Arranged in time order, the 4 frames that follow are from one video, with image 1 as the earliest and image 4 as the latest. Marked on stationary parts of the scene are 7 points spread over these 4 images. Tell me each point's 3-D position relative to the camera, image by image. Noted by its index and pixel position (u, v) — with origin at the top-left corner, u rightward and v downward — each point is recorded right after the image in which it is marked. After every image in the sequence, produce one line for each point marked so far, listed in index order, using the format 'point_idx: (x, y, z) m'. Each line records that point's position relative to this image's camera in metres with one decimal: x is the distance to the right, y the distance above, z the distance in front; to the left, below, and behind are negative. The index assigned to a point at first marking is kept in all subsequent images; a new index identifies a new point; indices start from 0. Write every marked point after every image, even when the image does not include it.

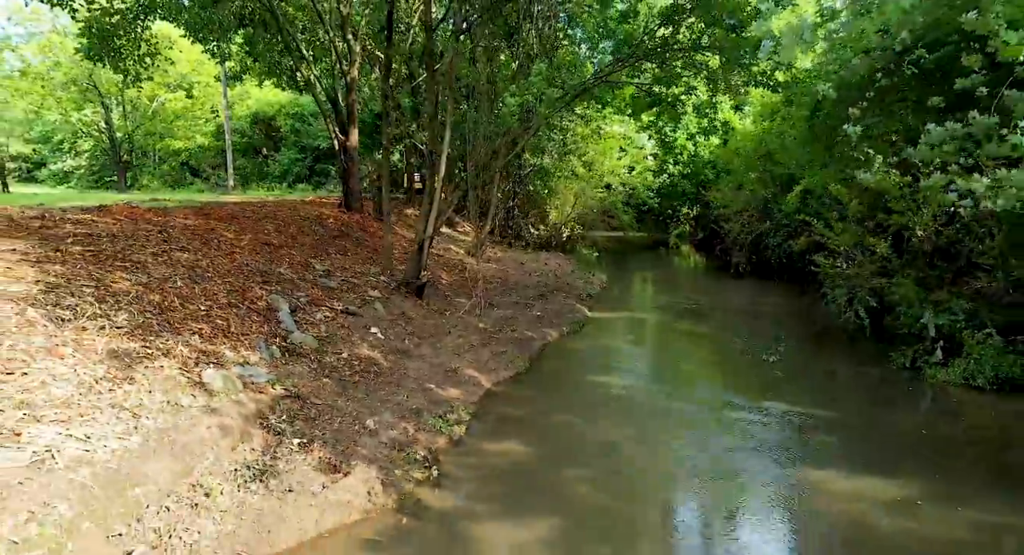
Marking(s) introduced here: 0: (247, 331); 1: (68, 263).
0: (-2.7, -0.5, +6.5) m
1: (-4.2, +0.1, +6.1) m
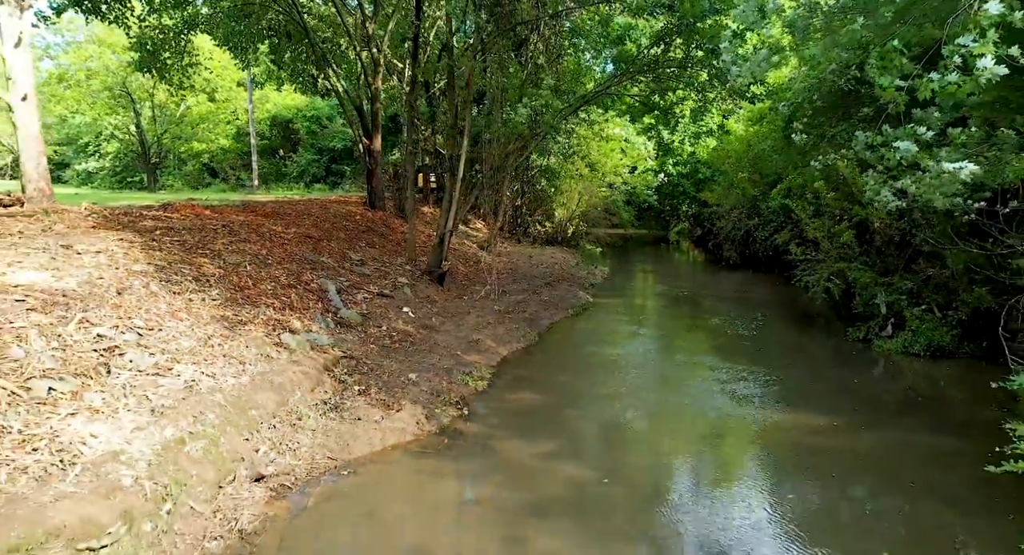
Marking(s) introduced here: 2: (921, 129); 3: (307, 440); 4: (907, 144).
0: (-2.5, -0.4, +7.9) m
1: (-4.0, +0.3, +7.5) m
2: (+3.4, +1.2, +5.3) m
3: (-1.7, -1.3, +5.4) m
4: (+3.1, +1.0, +5.1) m
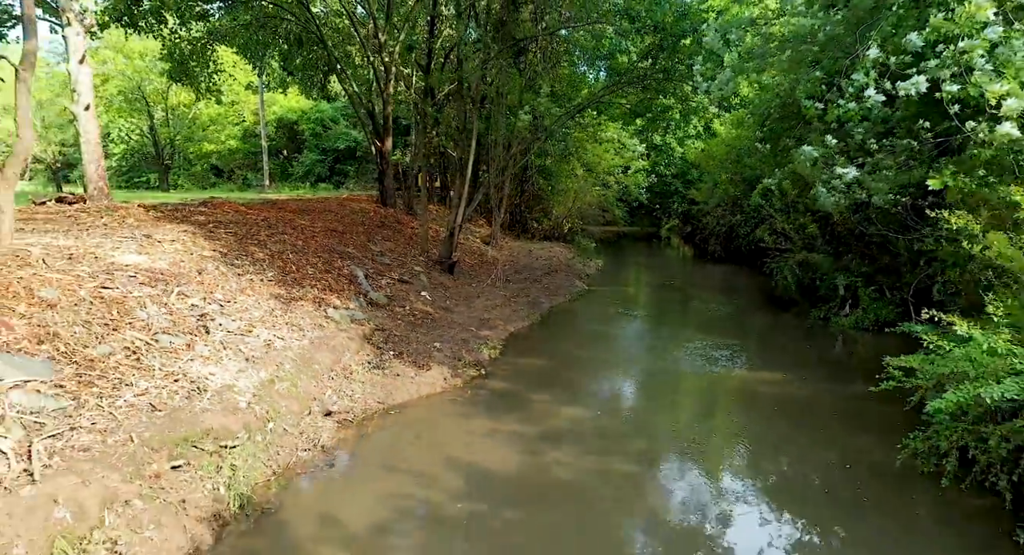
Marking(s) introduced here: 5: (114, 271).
0: (-2.4, -0.2, +9.2) m
1: (-3.9, +0.5, +8.8) m
2: (+3.5, +1.4, +6.6) m
3: (-1.6, -1.1, +6.7) m
4: (+3.3, +1.2, +6.5) m
5: (-3.9, +0.1, +6.2) m
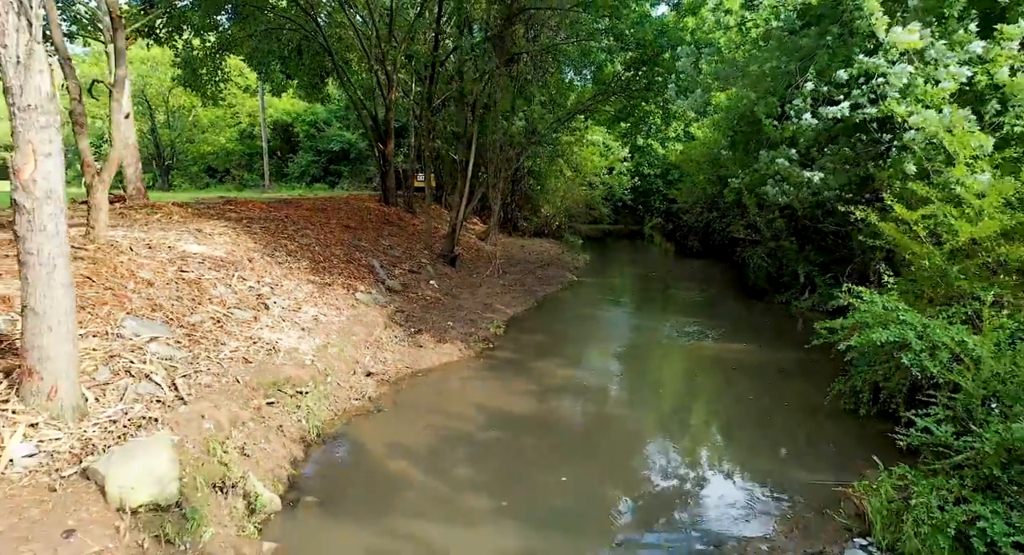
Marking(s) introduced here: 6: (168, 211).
0: (-2.4, 0.0, +10.4) m
1: (-3.9, +0.7, +10.0) m
2: (+3.6, +1.6, +8.0) m
3: (-1.5, -1.0, +7.9) m
4: (+3.3, +1.4, +7.9) m
5: (-3.8, +0.2, +7.5) m
6: (-5.5, +1.0, +10.2) m
